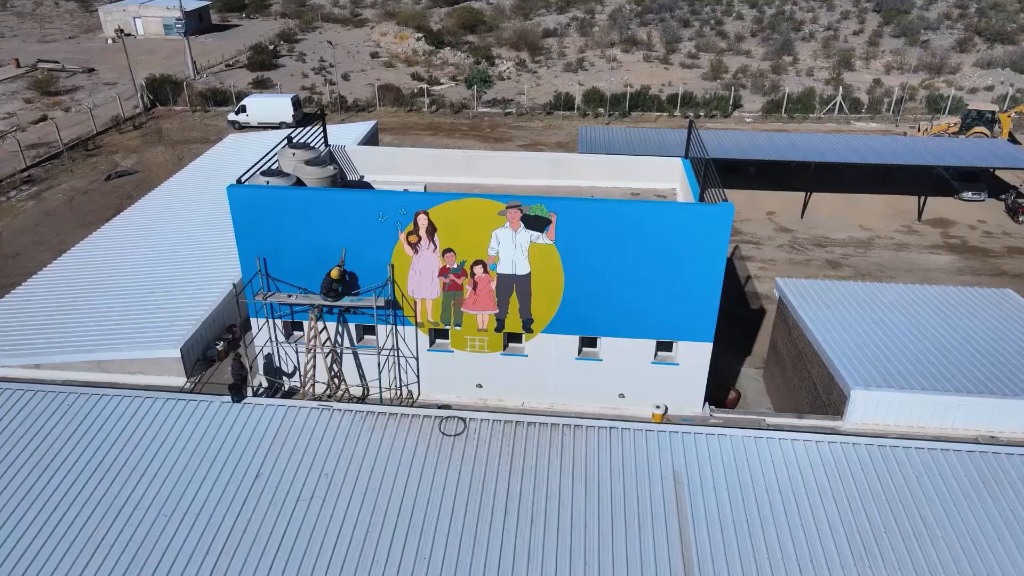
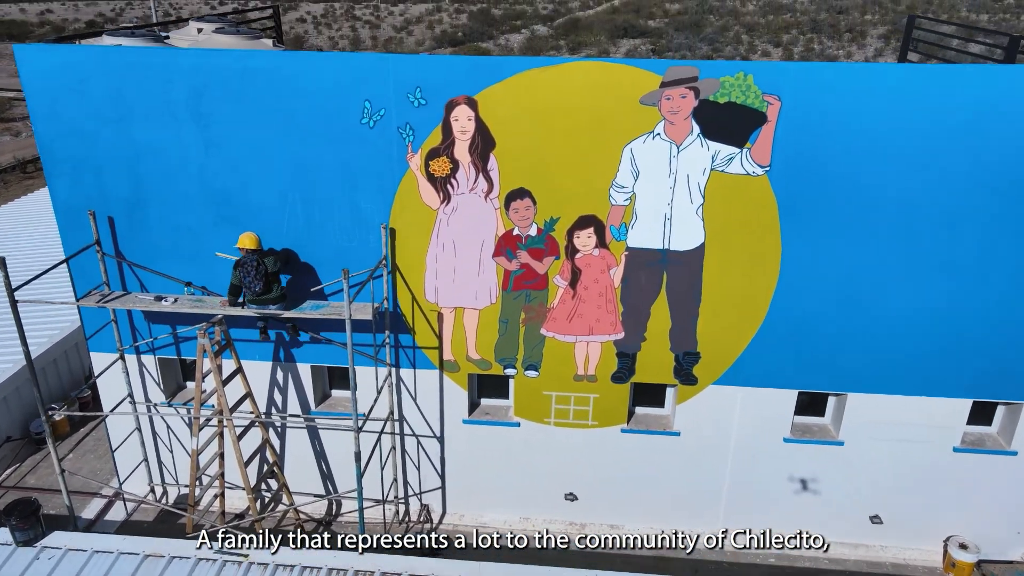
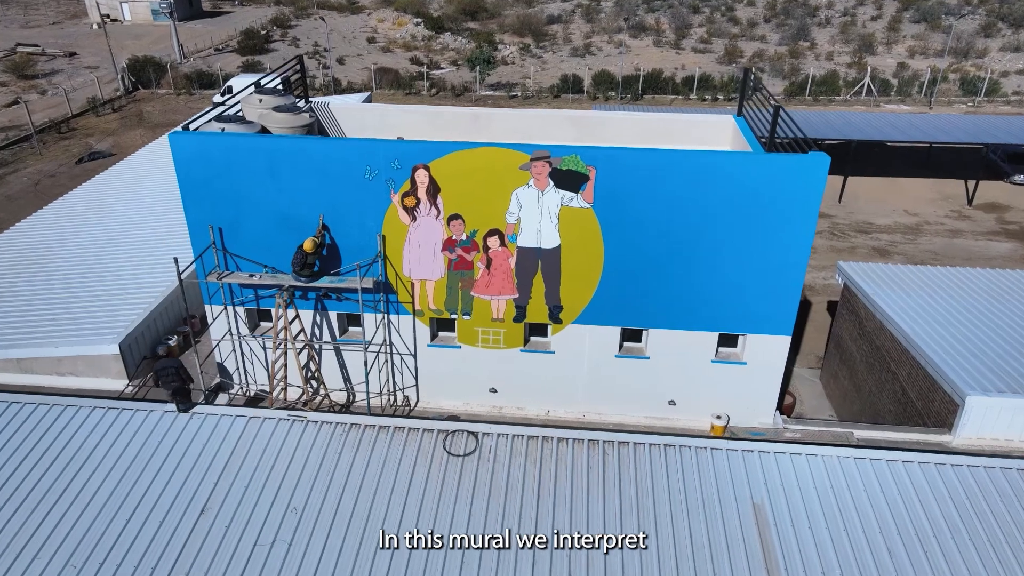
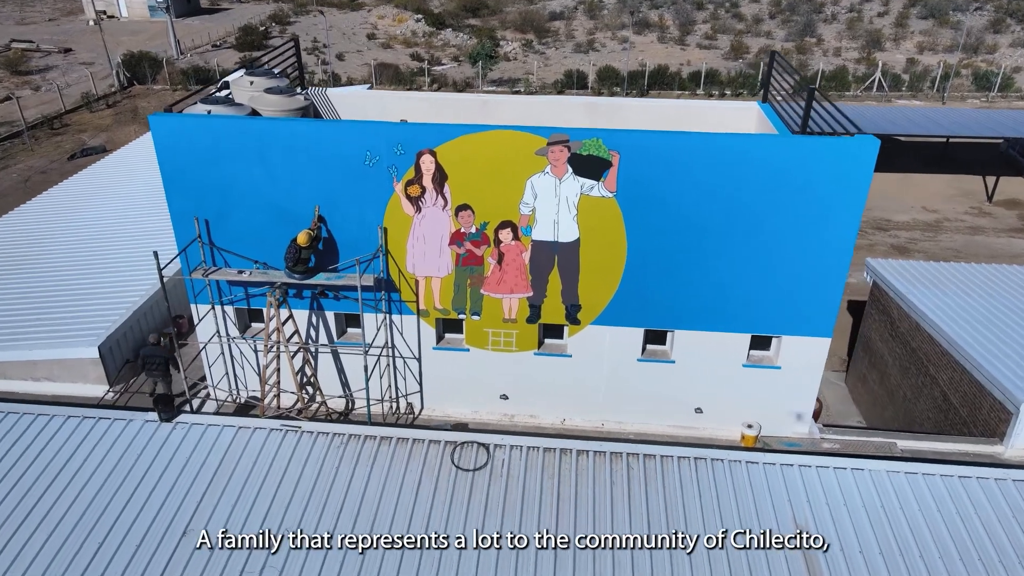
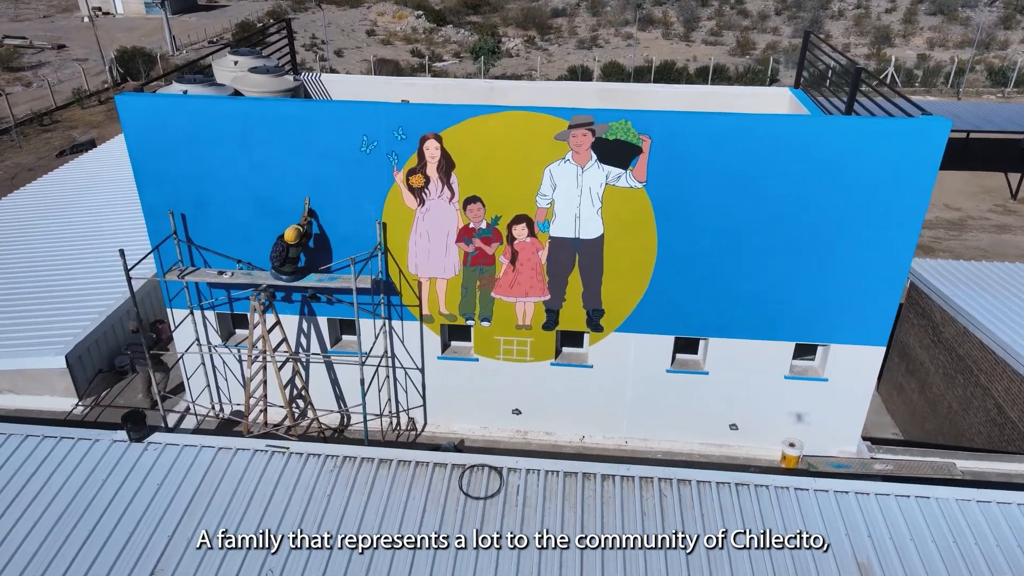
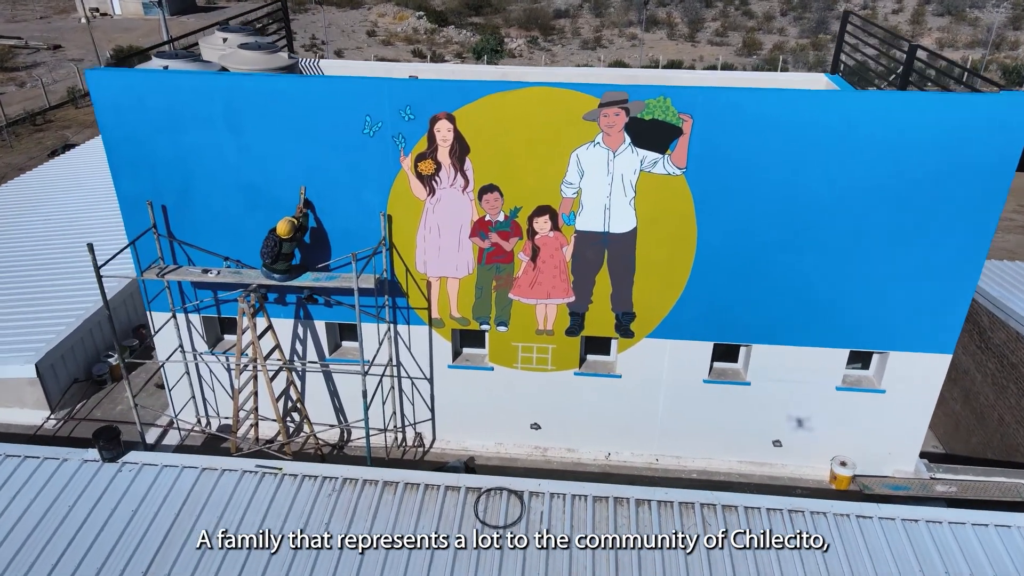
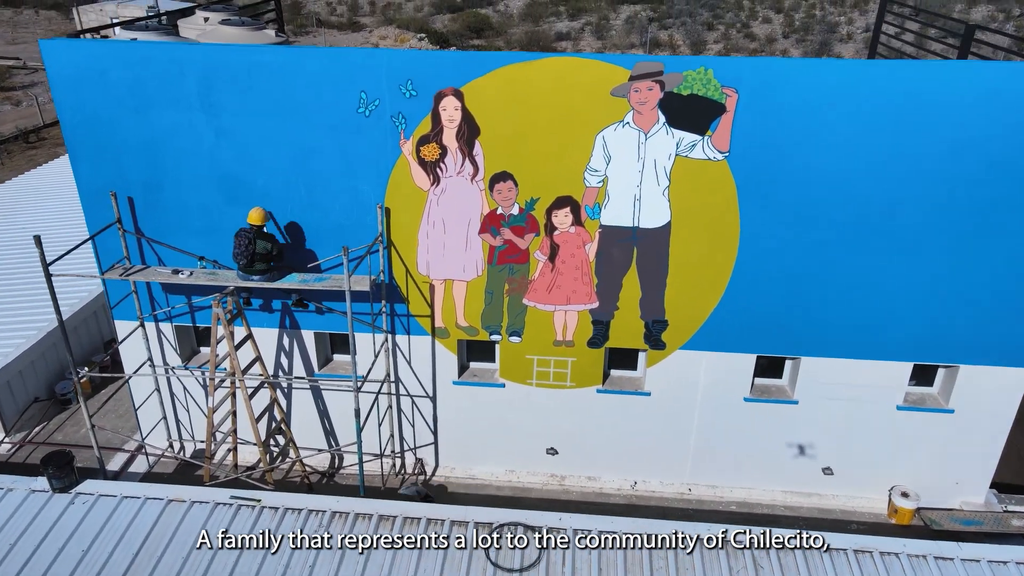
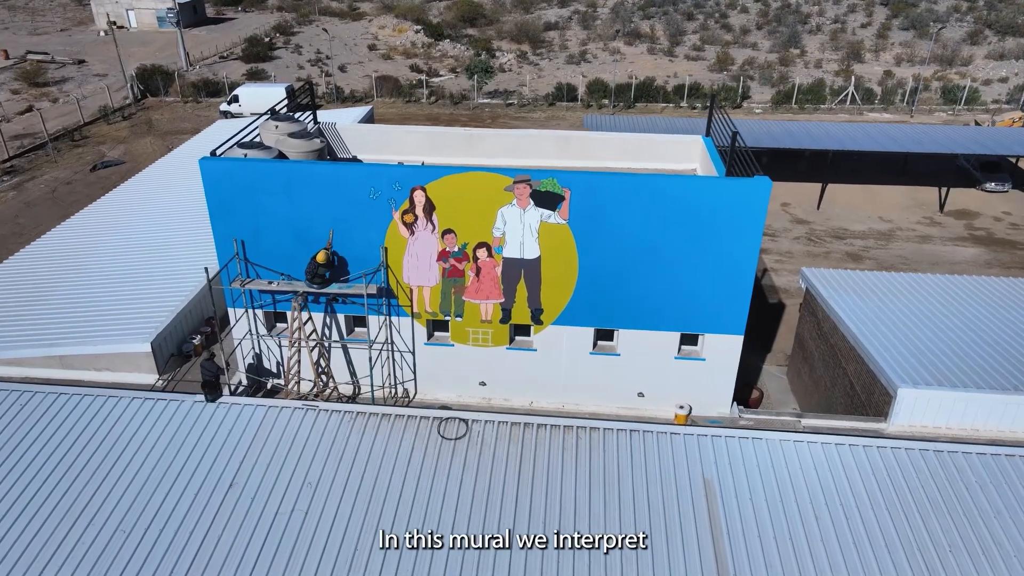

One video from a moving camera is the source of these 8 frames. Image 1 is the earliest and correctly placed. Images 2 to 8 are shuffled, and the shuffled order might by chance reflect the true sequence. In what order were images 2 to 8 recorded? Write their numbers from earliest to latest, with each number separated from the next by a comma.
8, 3, 4, 5, 6, 7, 2
